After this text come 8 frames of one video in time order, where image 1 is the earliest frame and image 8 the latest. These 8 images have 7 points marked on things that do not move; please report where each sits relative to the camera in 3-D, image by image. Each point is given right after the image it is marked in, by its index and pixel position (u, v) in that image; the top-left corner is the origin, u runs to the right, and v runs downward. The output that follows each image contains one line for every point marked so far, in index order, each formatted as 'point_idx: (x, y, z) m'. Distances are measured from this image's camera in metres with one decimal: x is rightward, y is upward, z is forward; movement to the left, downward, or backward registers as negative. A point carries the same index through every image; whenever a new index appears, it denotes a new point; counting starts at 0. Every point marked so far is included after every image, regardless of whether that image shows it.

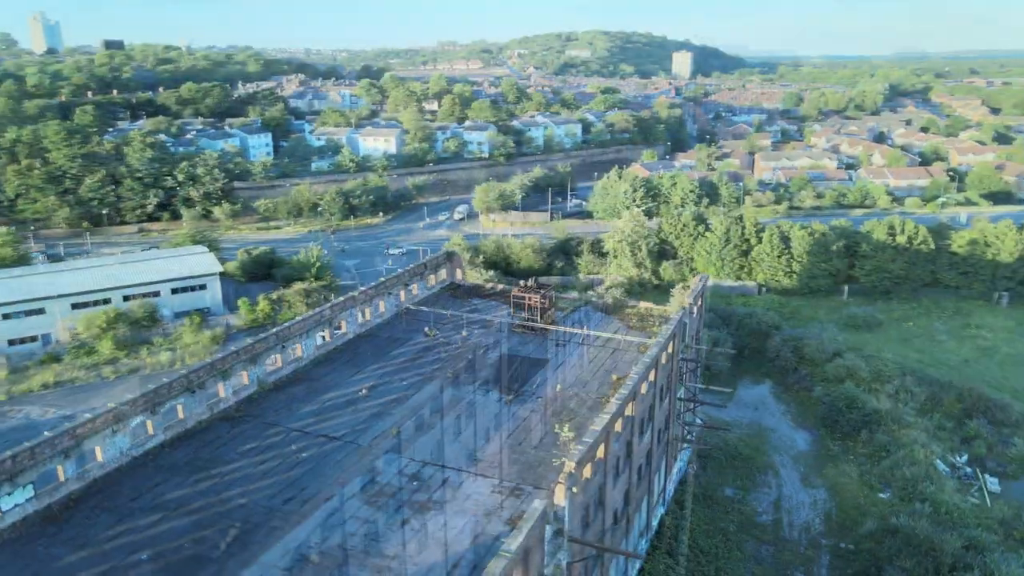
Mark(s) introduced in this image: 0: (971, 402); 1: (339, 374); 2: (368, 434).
0: (+10.6, -2.6, +16.8) m
1: (-2.8, -1.4, +12.0) m
2: (-1.9, -2.0, +9.9) m
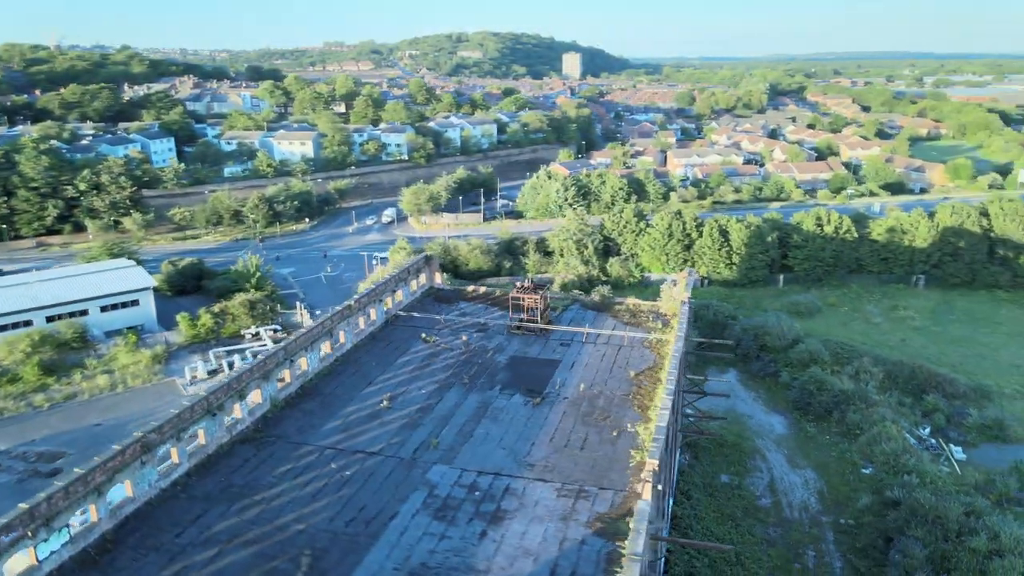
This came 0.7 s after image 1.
0: (+10.1, -2.3, +18.0) m
1: (-2.5, -1.5, +11.5) m
2: (-1.3, -2.1, +9.6) m
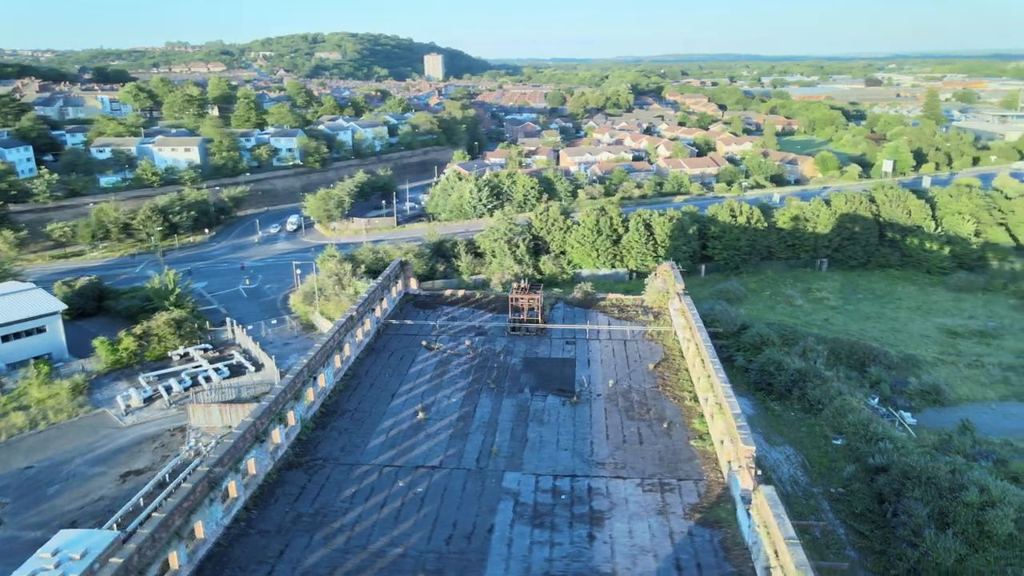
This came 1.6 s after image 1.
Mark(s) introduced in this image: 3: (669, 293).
0: (+9.3, -1.8, +19.6) m
1: (-2.0, -1.7, +10.9) m
2: (-0.5, -2.2, +9.3) m
3: (+3.2, 0.0, +14.5) m
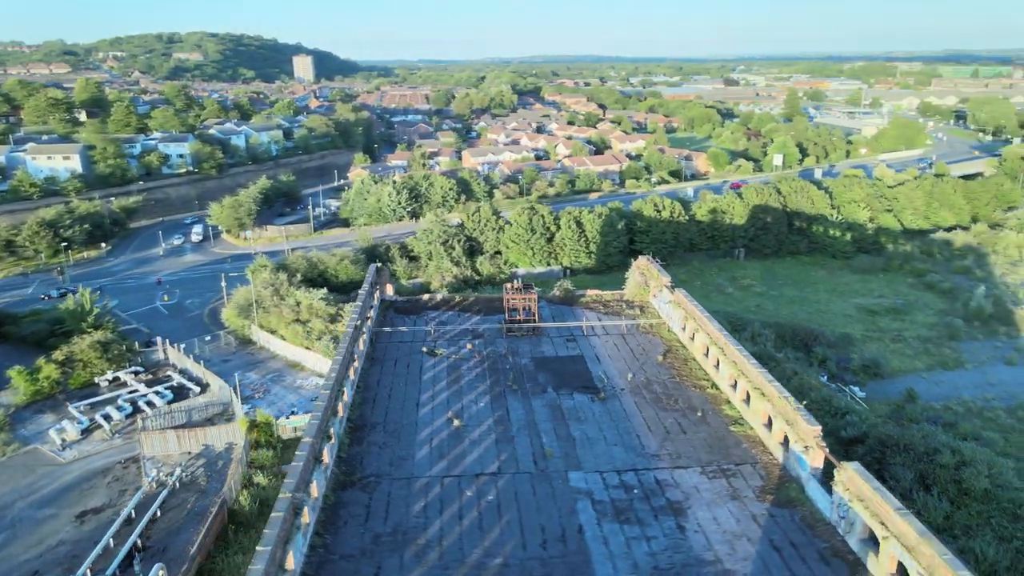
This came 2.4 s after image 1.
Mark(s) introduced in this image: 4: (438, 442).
0: (+8.2, -1.4, +20.9) m
1: (-1.5, -1.8, +10.6) m
2: (+0.2, -2.2, +9.1) m
3: (+2.9, +0.1, +14.9) m
4: (-1.0, -2.0, +9.7) m
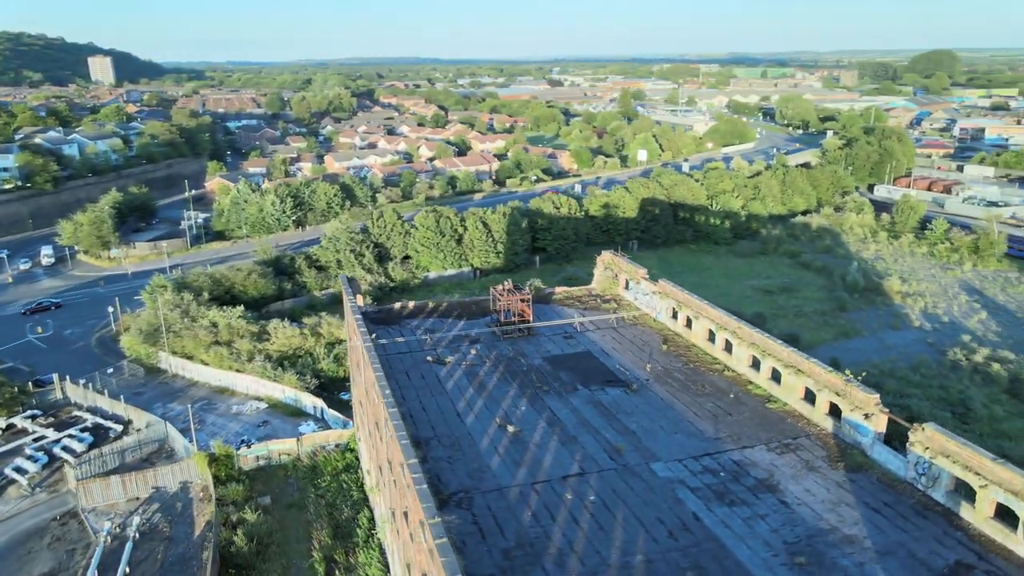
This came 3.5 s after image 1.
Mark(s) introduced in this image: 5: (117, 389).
0: (+6.4, -0.9, +22.4) m
1: (-0.9, -1.9, +10.2) m
2: (+1.1, -2.1, +9.2) m
3: (+2.4, +0.3, +15.3) m
4: (-0.1, -2.1, +9.4) m
5: (-10.5, -2.7, +19.5) m
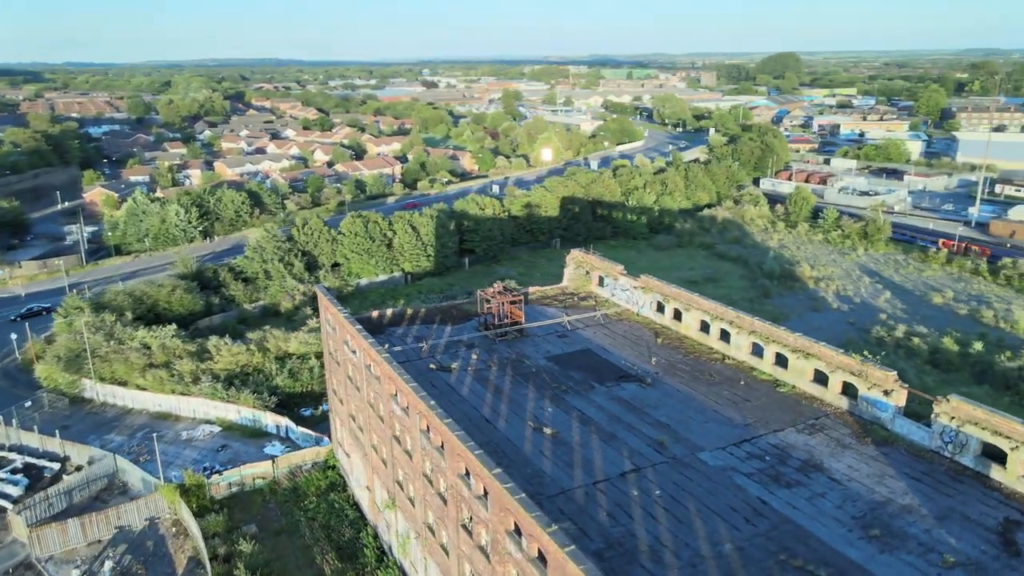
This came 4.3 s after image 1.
0: (+4.8, -0.7, +23.1) m
1: (-0.4, -1.9, +10.0) m
2: (+1.8, -2.1, +9.3) m
3: (+1.9, +0.3, +15.6) m
4: (+0.5, -2.1, +9.3) m
5: (-11.4, -3.3, +17.6) m
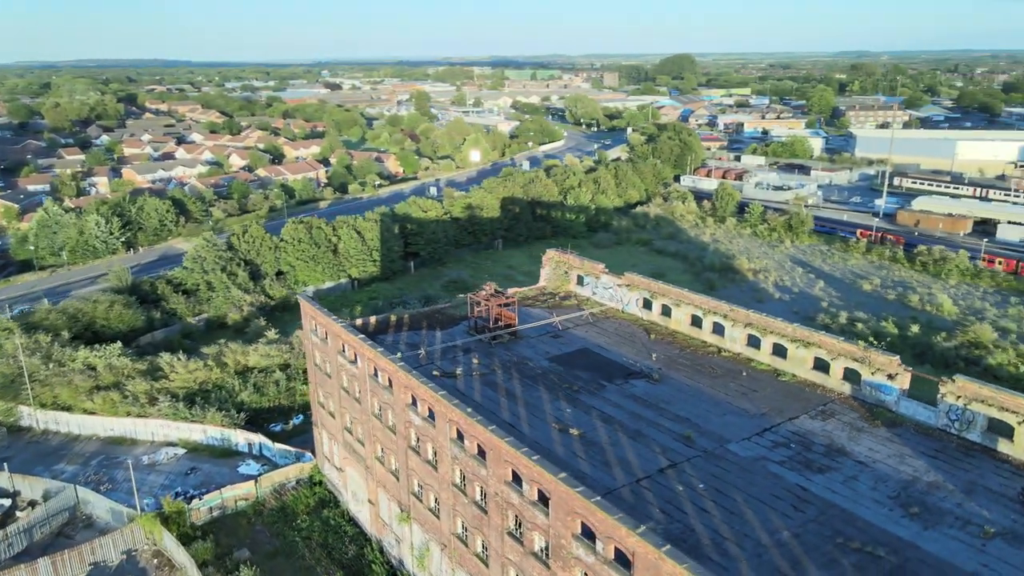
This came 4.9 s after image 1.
0: (+3.5, -0.6, +23.5) m
1: (-0.1, -2.0, +9.8) m
2: (+2.2, -2.1, +9.4) m
3: (+1.5, +0.4, +15.7) m
4: (+0.9, -2.1, +9.3) m
5: (-11.8, -3.7, +16.1) m
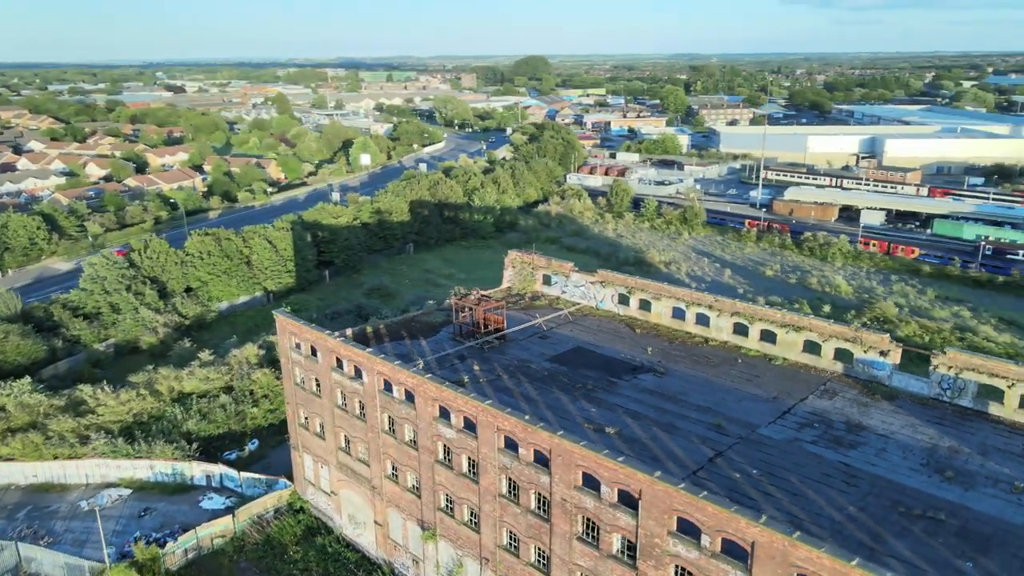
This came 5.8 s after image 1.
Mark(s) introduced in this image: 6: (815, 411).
0: (+1.4, -0.5, +23.8) m
1: (+0.4, -2.0, +9.7) m
2: (+2.7, -2.0, +9.7) m
3: (+0.8, +0.4, +15.7) m
4: (+1.5, -2.1, +9.3) m
5: (-12.1, -4.4, +13.8) m
6: (+4.3, -1.7, +10.4) m
